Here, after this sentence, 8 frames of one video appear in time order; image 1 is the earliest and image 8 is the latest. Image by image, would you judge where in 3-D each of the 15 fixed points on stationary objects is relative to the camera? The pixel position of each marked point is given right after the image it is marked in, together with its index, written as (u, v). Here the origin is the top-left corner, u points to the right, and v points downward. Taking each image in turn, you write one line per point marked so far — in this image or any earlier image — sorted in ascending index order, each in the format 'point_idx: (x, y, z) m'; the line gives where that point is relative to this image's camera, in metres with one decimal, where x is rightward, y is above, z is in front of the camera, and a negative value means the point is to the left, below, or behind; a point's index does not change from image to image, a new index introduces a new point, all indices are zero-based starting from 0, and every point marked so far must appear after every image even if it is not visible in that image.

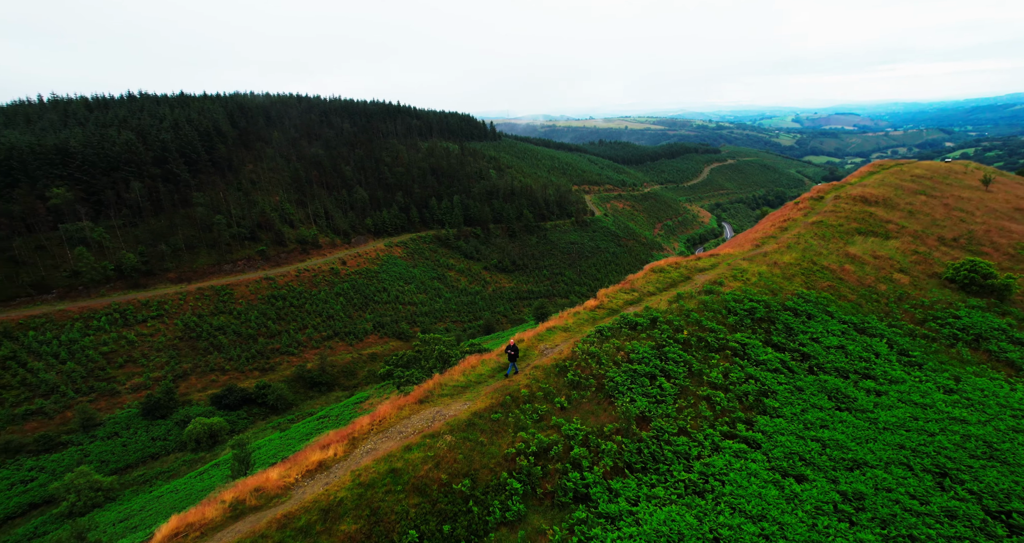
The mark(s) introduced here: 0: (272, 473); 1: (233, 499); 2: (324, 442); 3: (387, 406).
0: (-7.8, -6.7, +14.9) m
1: (-8.5, -7.0, +13.7) m
2: (-7.0, -6.4, +17.0) m
3: (-5.2, -5.7, +19.2) m
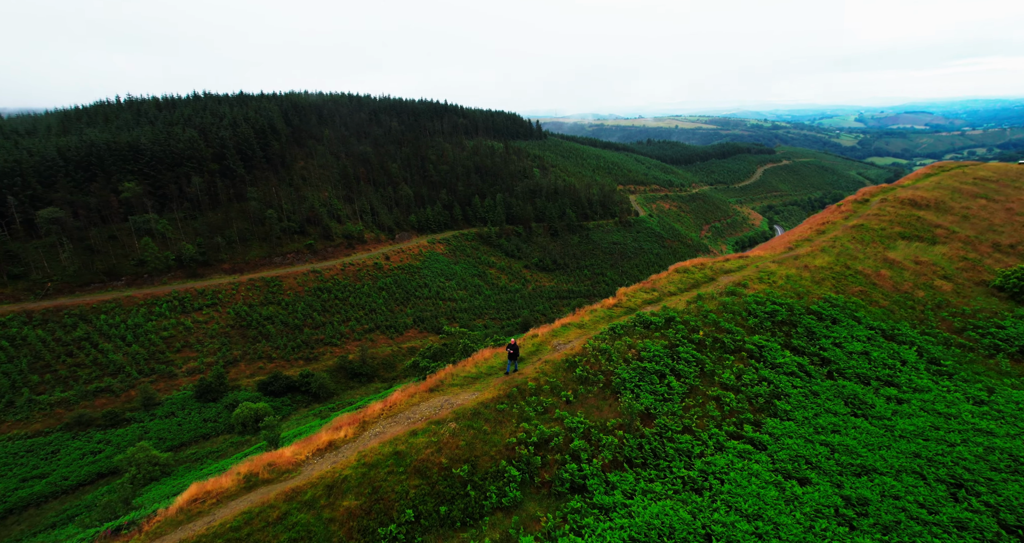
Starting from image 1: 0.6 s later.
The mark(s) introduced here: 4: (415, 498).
0: (-7.8, -6.2, +15.7) m
1: (-8.6, -6.5, +14.6) m
2: (-6.9, -6.0, +17.7) m
3: (-4.9, -5.3, +19.8) m
4: (-3.0, -6.9, +13.6) m
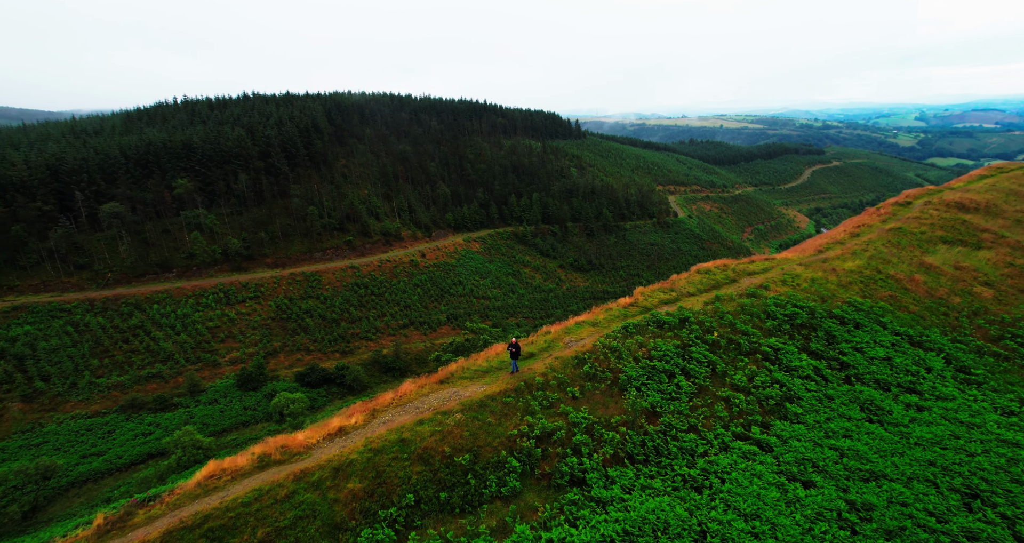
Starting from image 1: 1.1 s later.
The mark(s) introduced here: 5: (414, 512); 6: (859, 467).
0: (-7.7, -5.9, +16.3) m
1: (-8.6, -6.2, +15.3) m
2: (-6.6, -5.6, +18.4) m
3: (-4.5, -5.1, +20.3) m
4: (-3.0, -6.6, +14.1) m
5: (-3.0, -7.2, +13.6) m
6: (+11.9, -6.7, +15.5) m
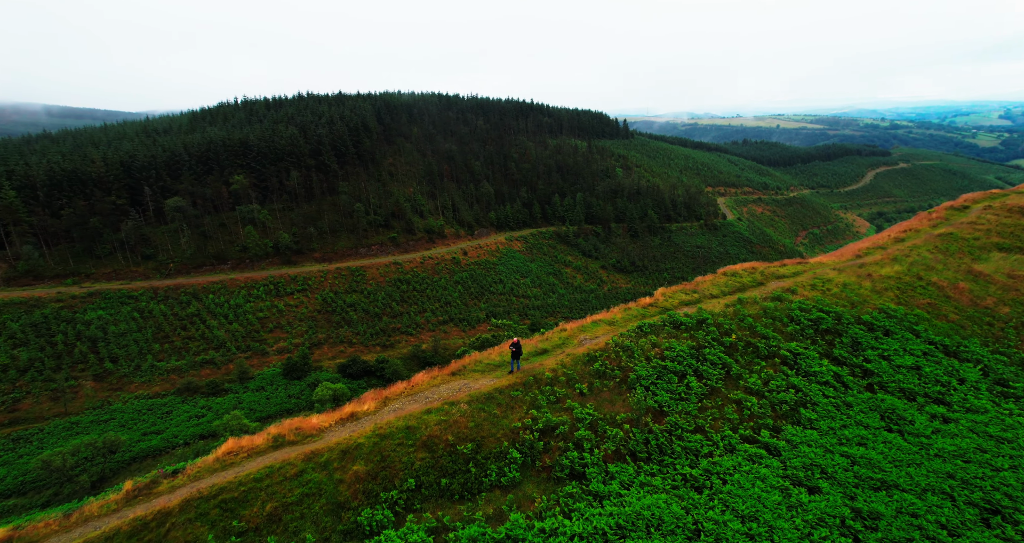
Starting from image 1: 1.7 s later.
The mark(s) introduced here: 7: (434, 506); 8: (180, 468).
0: (-7.5, -5.5, +17.0) m
1: (-8.4, -5.8, +16.1) m
2: (-6.3, -5.3, +19.0) m
3: (-4.1, -4.8, +20.9) m
4: (-3.0, -6.4, +14.5) m
5: (-3.1, -7.0, +14.0) m
6: (+12.0, -6.8, +15.0) m
7: (-2.5, -7.2, +13.9) m
8: (-11.1, -6.5, +15.0) m
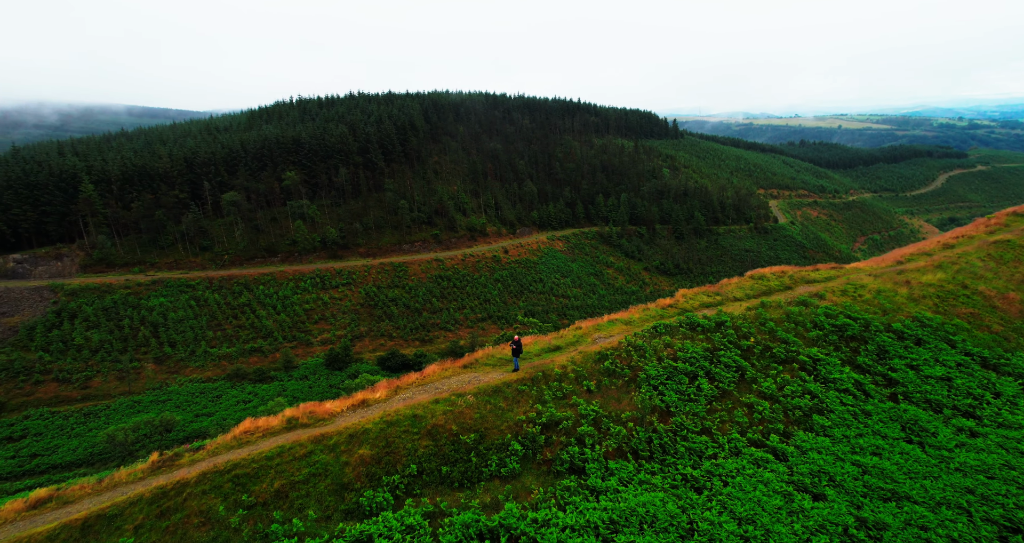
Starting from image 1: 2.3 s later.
0: (-7.3, -5.2, +17.7) m
1: (-8.3, -5.4, +16.8) m
2: (-6.0, -5.0, +19.6) m
3: (-3.6, -4.5, +21.3) m
4: (-3.0, -6.1, +14.9) m
5: (-3.1, -6.7, +14.4) m
6: (+12.0, -6.9, +14.5) m
7: (-2.5, -7.0, +14.3) m
8: (-11.0, -6.1, +15.9) m
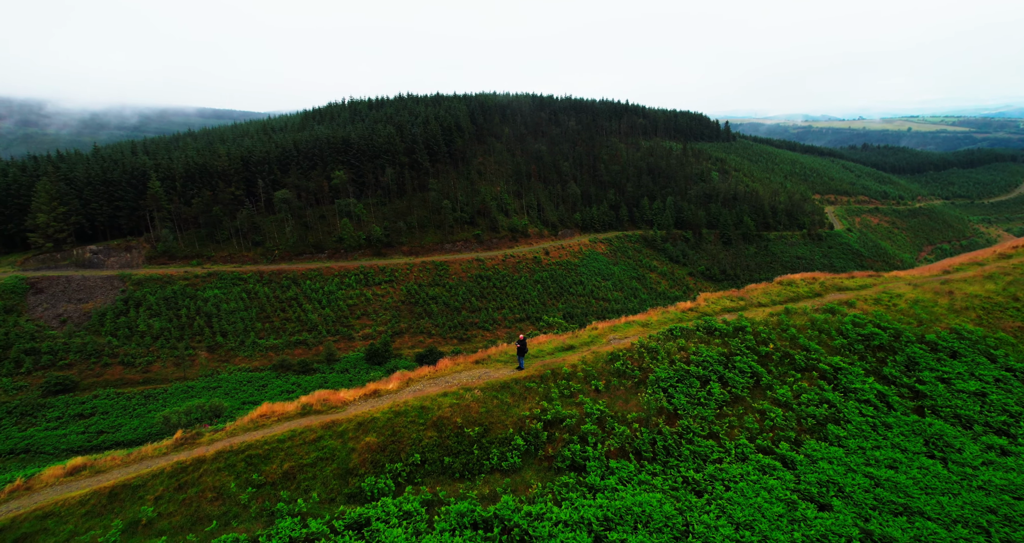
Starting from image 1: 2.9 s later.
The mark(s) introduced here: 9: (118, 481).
0: (-7.0, -4.9, +18.3) m
1: (-8.1, -5.1, +17.5) m
2: (-5.6, -4.7, +20.2) m
3: (-3.1, -4.3, +21.7) m
4: (-2.9, -5.9, +15.3) m
5: (-3.1, -6.5, +14.8) m
6: (+12.0, -7.1, +13.9) m
7: (-2.5, -6.8, +14.6) m
8: (-10.8, -5.7, +16.8) m
9: (-12.4, -6.6, +14.1) m
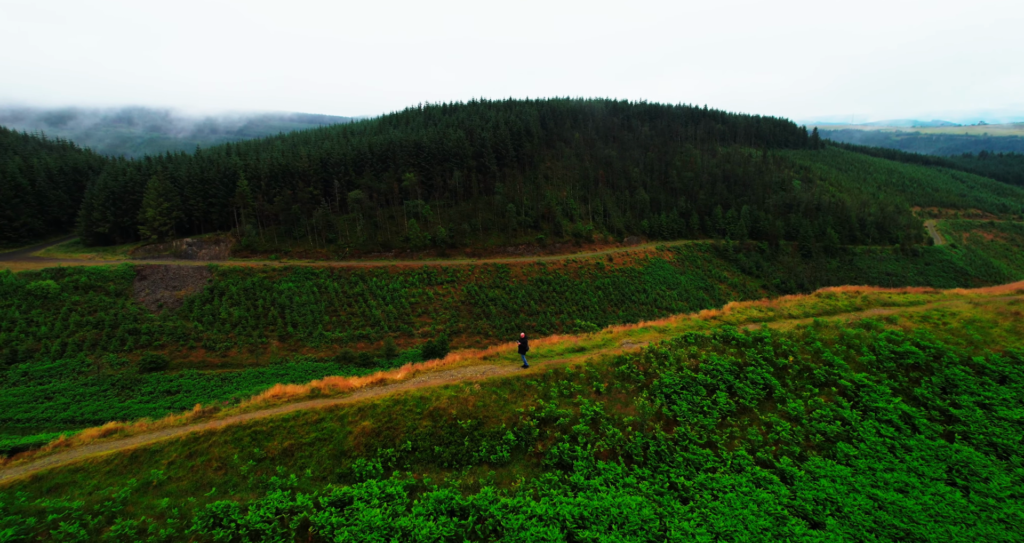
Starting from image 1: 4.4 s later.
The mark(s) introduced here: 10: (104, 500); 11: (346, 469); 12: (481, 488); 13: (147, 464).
0: (-7.0, -4.5, +19.2) m
1: (-8.1, -4.7, +18.4) m
2: (-5.4, -4.4, +20.8) m
3: (-2.8, -4.1, +22.2) m
4: (-3.2, -5.7, +15.7) m
5: (-3.4, -6.3, +15.3) m
6: (+11.5, -7.4, +13.1) m
7: (-2.9, -6.6, +15.0) m
8: (-10.9, -5.2, +17.9) m
9: (-12.7, -6.0, +15.4) m
10: (-12.4, -7.0, +13.8) m
11: (-5.3, -6.5, +14.9) m
12: (-0.8, -6.9, +14.4) m
13: (-11.9, -6.4, +14.7) m
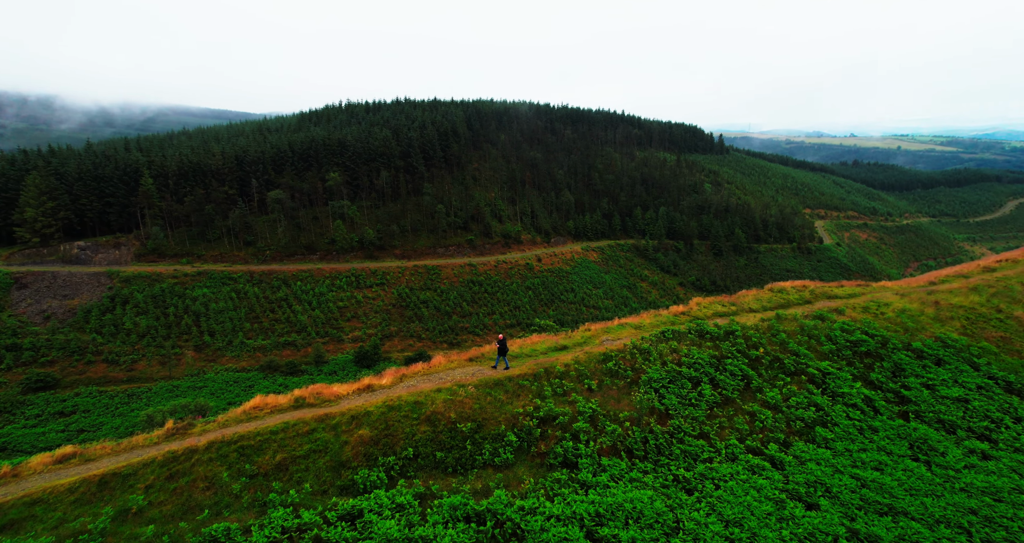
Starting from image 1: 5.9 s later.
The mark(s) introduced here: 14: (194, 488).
0: (-7.3, -4.6, +18.3) m
1: (-8.3, -4.8, +17.4) m
2: (-5.9, -4.5, +20.1) m
3: (-3.4, -4.2, +21.7) m
4: (-3.1, -5.8, +15.3) m
5: (-3.3, -6.4, +14.8) m
6: (+11.7, -7.3, +14.2) m
7: (-2.7, -6.6, +14.6) m
8: (-11.1, -5.4, +16.7) m
9: (-12.6, -6.2, +14.0) m
10: (-12.1, -7.2, +12.4) m
11: (-5.2, -6.6, +14.2) m
12: (-0.6, -6.9, +14.2) m
13: (-11.7, -6.5, +13.4) m
14: (-9.6, -6.5, +13.6) m
